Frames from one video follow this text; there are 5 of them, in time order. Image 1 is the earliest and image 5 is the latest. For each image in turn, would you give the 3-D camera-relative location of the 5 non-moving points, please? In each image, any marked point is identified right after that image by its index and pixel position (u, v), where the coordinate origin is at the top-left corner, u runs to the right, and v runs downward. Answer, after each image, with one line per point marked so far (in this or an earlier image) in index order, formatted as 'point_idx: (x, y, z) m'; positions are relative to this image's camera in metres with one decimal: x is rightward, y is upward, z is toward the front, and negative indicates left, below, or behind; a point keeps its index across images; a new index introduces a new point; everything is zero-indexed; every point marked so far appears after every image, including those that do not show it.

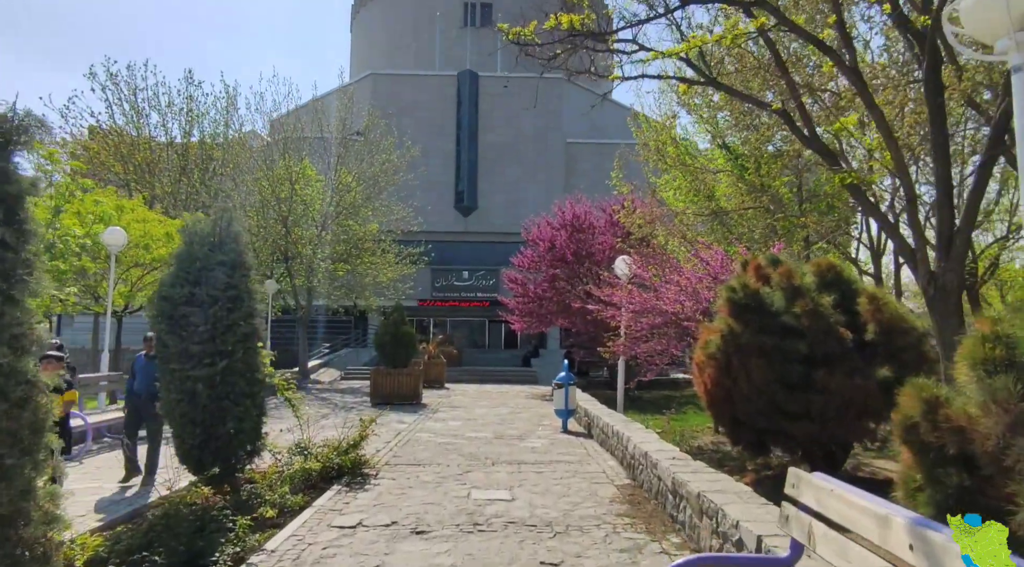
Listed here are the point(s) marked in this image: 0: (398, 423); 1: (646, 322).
0: (-2.1, -2.5, +13.0) m
1: (+1.9, -0.6, +10.2) m
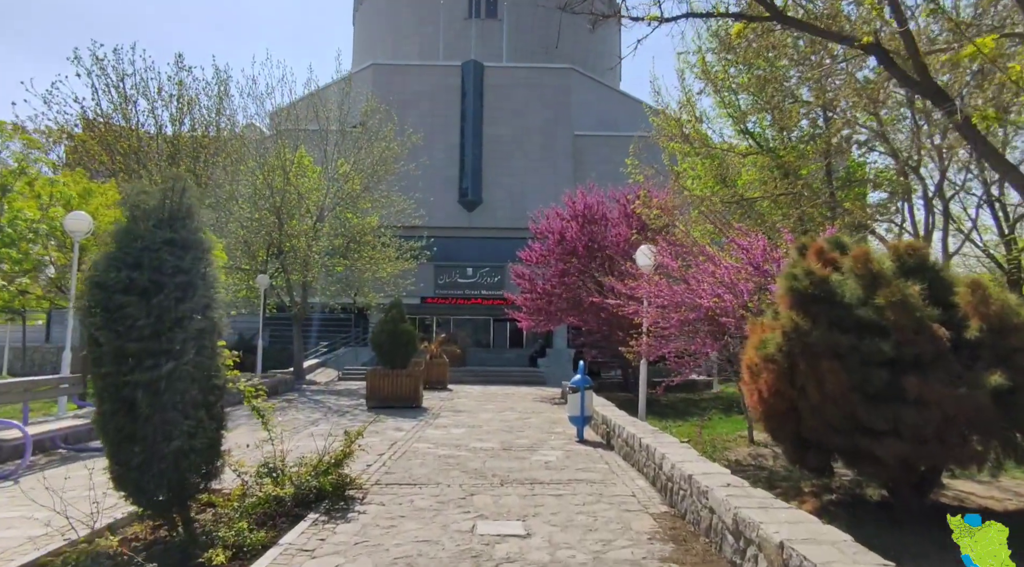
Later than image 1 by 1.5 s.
0: (-1.9, -2.4, +11.8) m
1: (+2.1, -0.4, +8.9) m
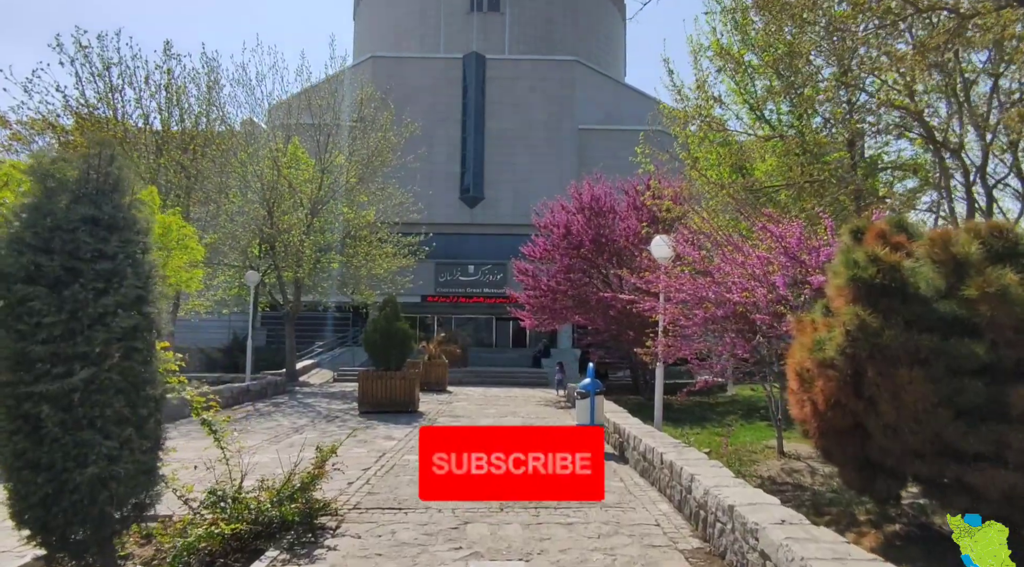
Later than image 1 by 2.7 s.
0: (-1.9, -2.3, +10.7) m
1: (+2.1, -0.4, +7.8) m
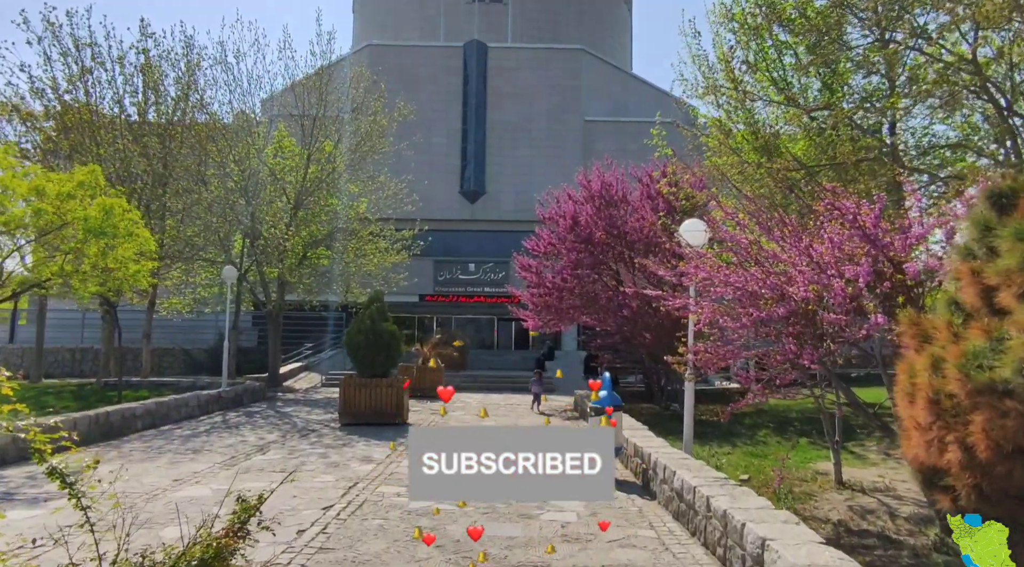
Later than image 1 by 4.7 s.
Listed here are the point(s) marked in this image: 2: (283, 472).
0: (-1.9, -2.2, +9.1) m
1: (+2.1, -0.3, +6.2) m
2: (-2.6, -2.1, +8.2) m
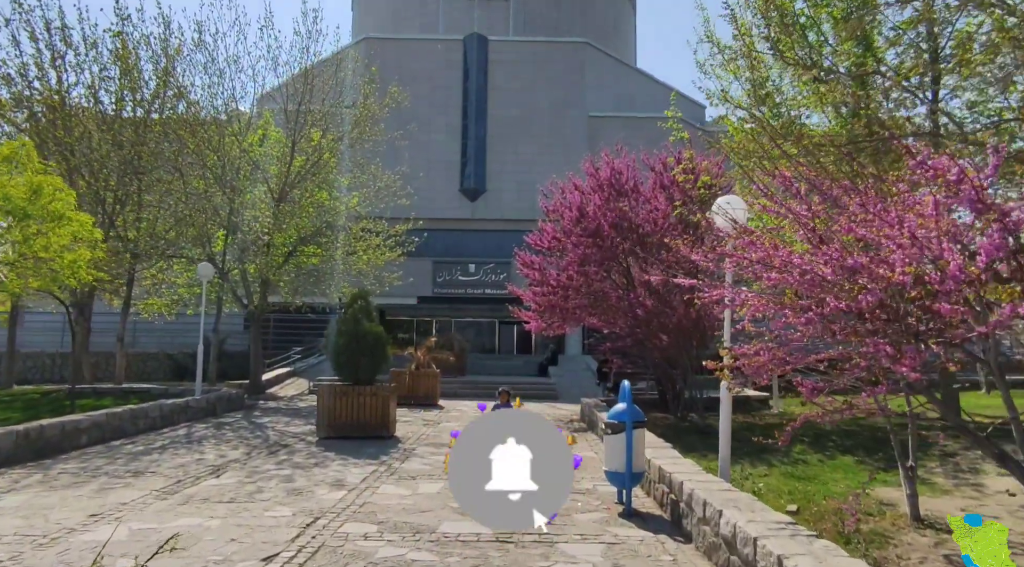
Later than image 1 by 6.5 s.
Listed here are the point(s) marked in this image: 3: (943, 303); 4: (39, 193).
0: (-1.9, -2.1, +7.6) m
1: (+2.0, -0.2, +4.7) m
2: (-2.6, -2.0, +6.8) m
3: (+2.6, -0.1, +4.3) m
4: (-6.1, +1.1, +9.5) m
